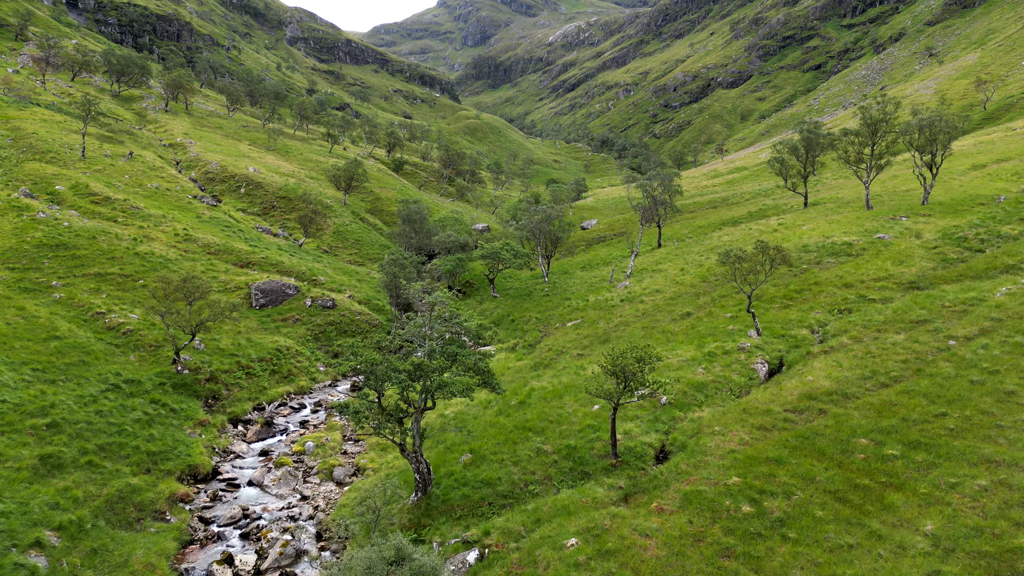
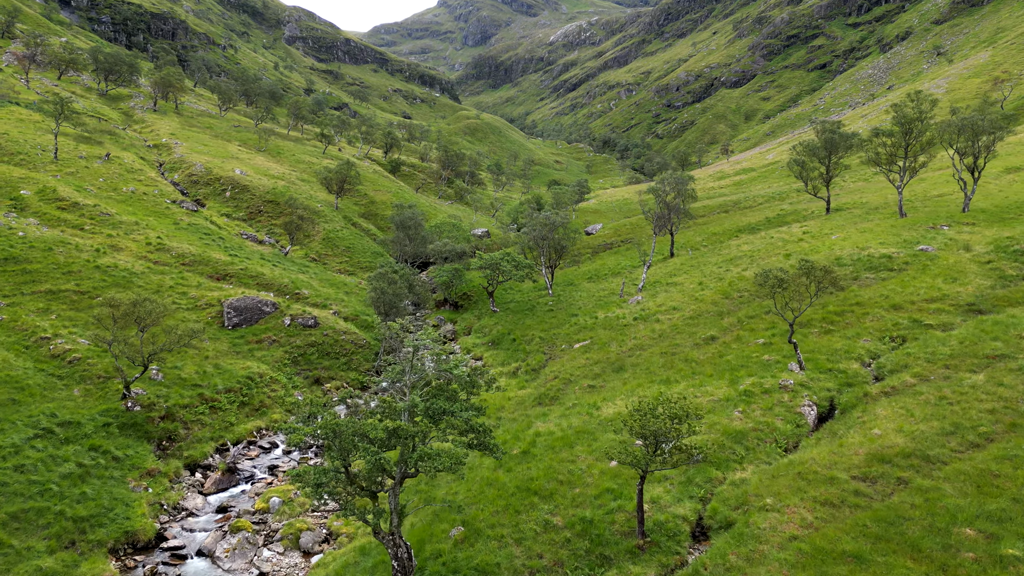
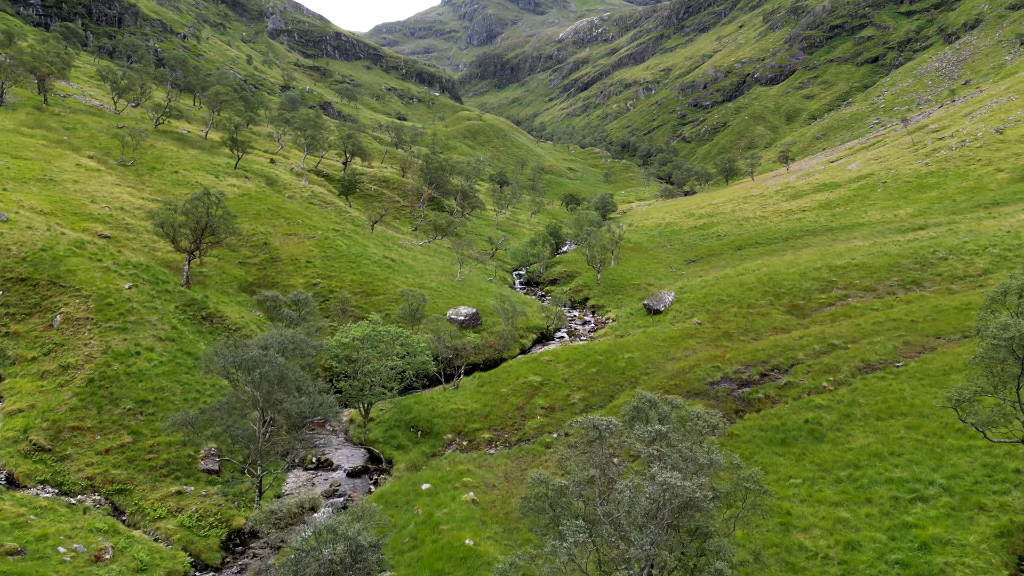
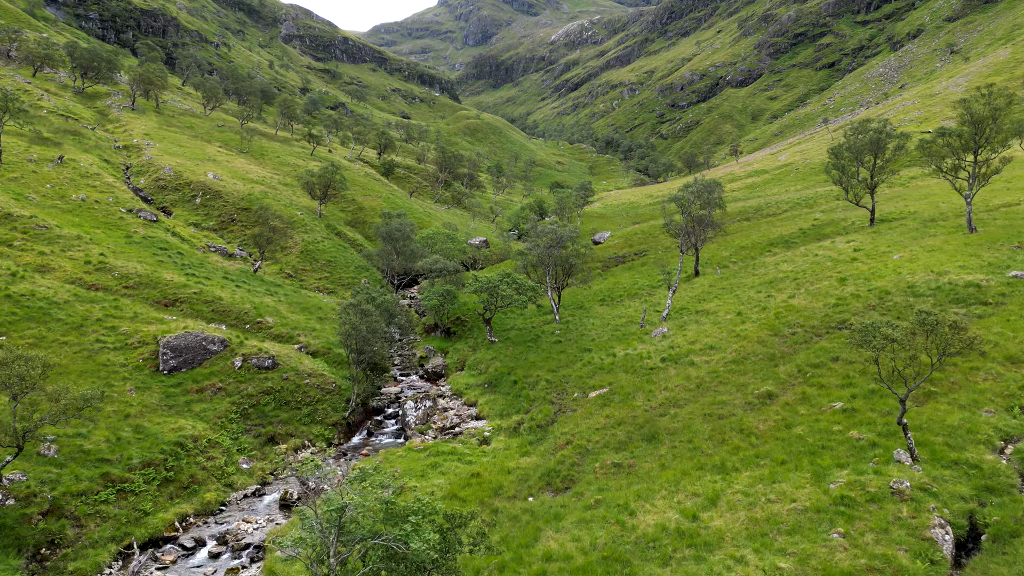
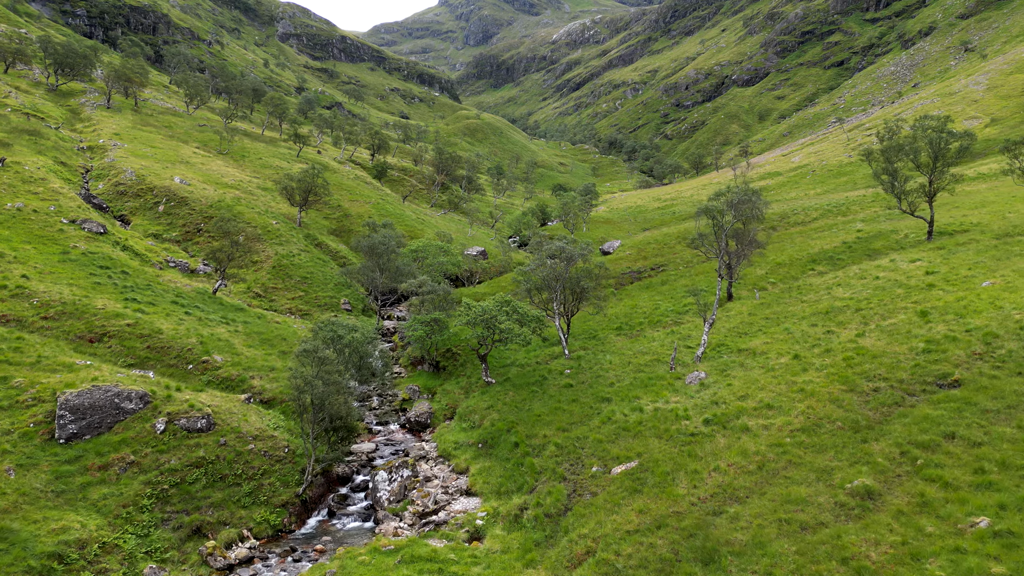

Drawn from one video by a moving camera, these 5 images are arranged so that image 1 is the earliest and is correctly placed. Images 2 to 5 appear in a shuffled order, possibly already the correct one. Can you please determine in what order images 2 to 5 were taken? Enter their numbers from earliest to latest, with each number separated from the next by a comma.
2, 4, 5, 3
